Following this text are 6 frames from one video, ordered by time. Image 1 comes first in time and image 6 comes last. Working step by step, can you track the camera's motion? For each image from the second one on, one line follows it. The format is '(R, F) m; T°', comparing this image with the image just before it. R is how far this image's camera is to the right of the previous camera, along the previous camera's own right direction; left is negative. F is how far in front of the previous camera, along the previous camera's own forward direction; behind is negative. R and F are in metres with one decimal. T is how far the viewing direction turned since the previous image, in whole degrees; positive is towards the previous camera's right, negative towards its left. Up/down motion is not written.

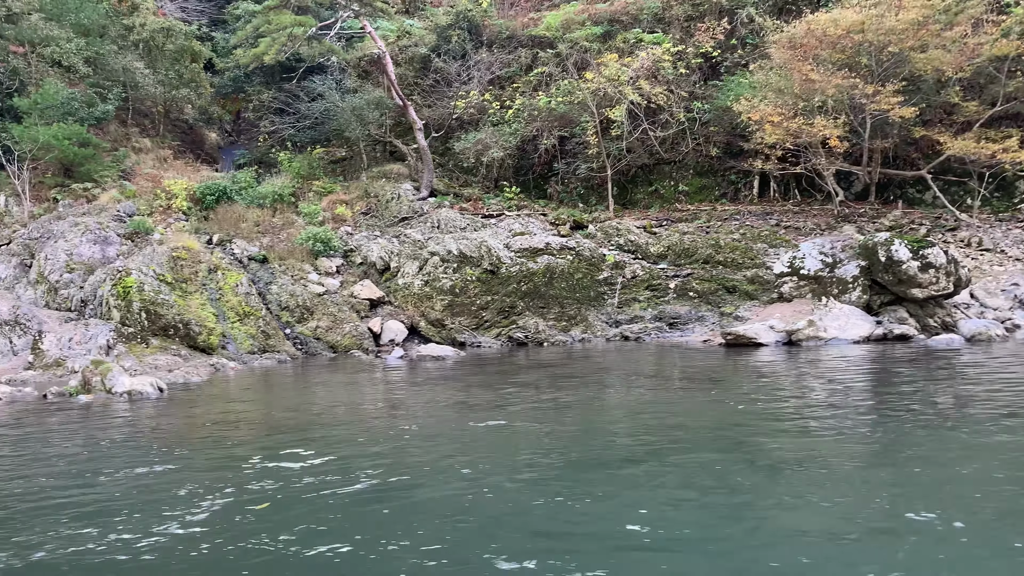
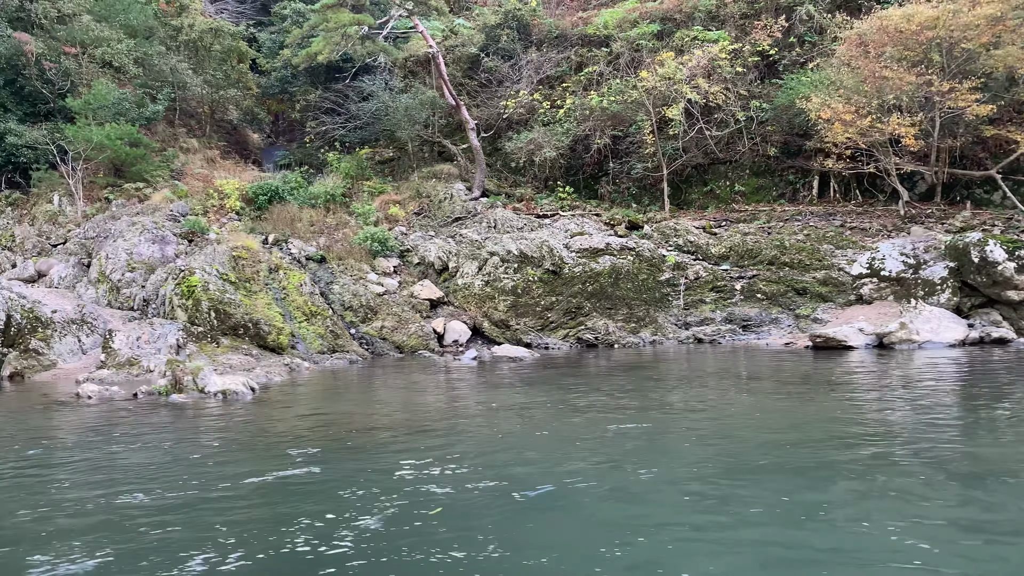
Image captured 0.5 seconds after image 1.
(-0.9, +0.2) m; -1°
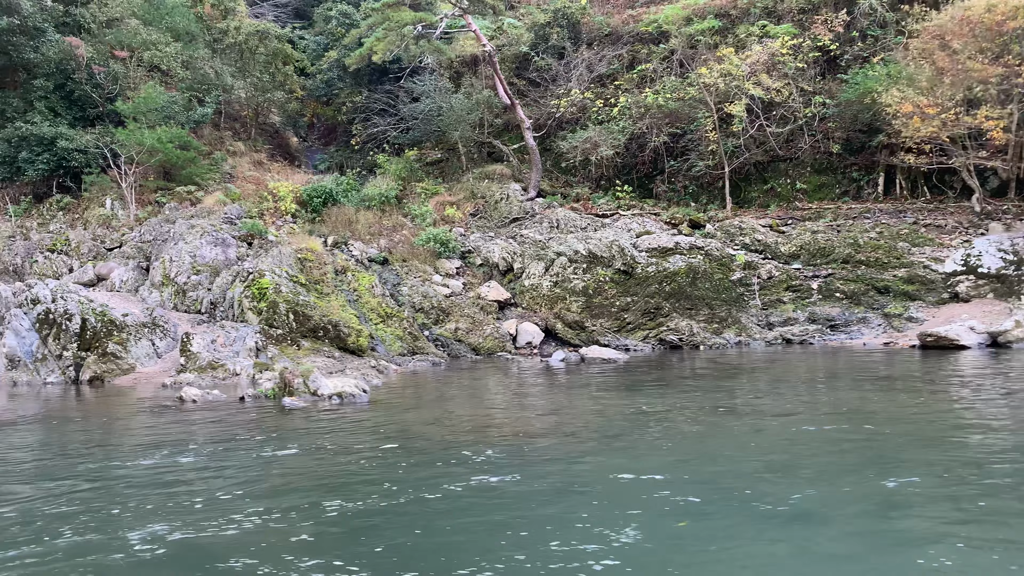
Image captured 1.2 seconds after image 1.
(-1.2, +0.3) m; -1°
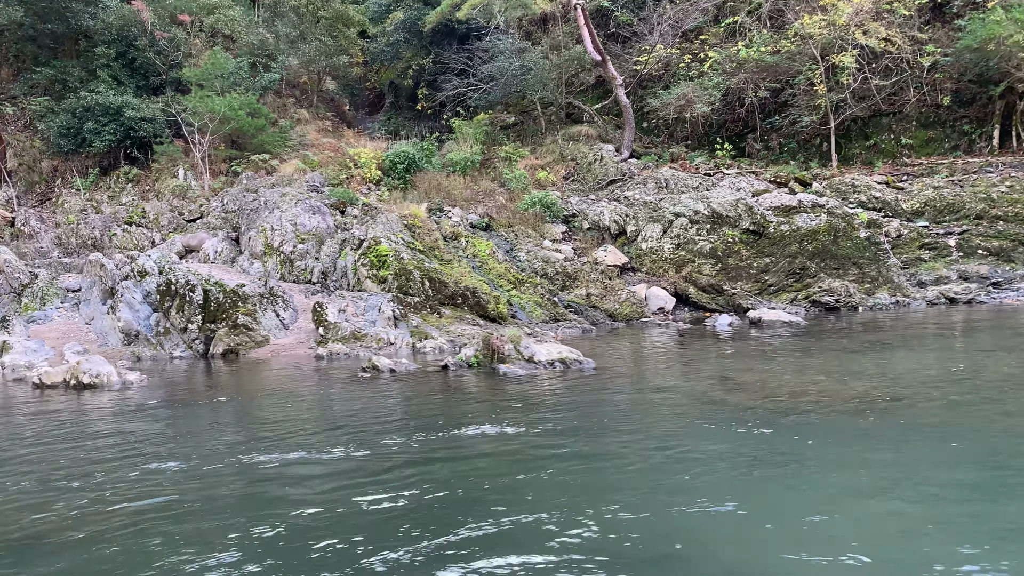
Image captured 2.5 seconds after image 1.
(-2.3, +0.8) m; -1°
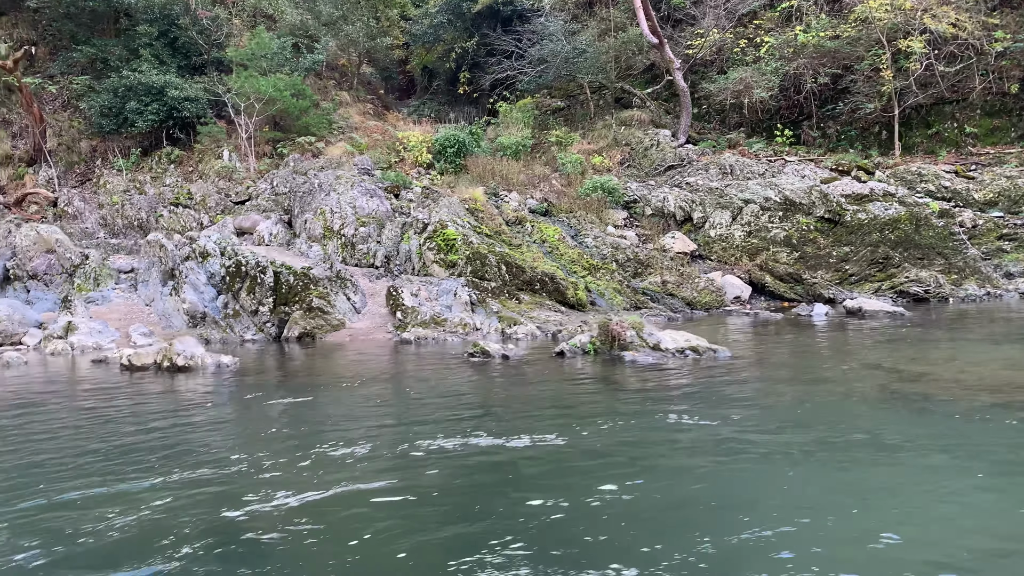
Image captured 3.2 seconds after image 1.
(-1.2, +0.4) m; 0°
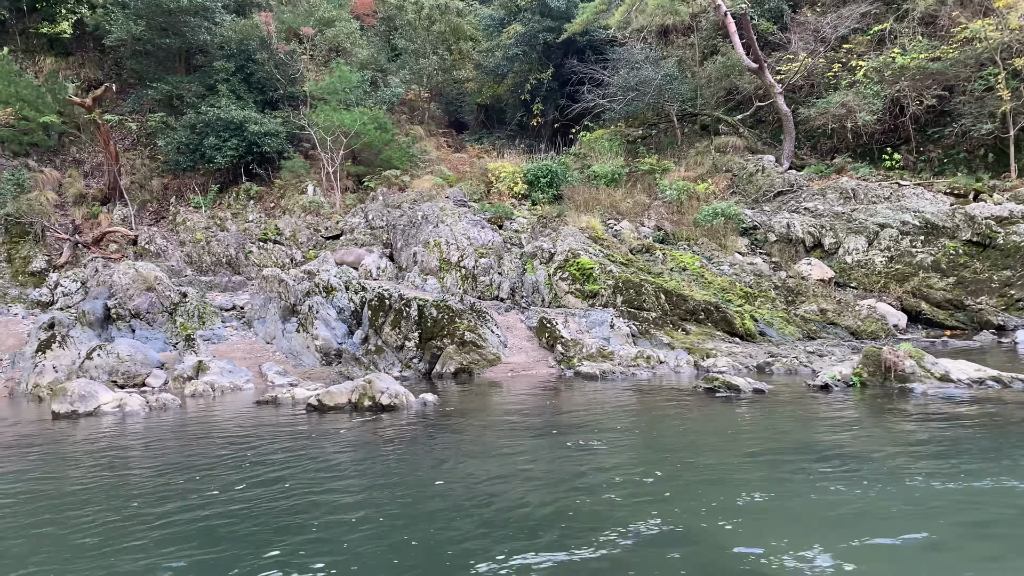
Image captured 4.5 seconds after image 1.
(-2.3, +0.7) m; -1°
